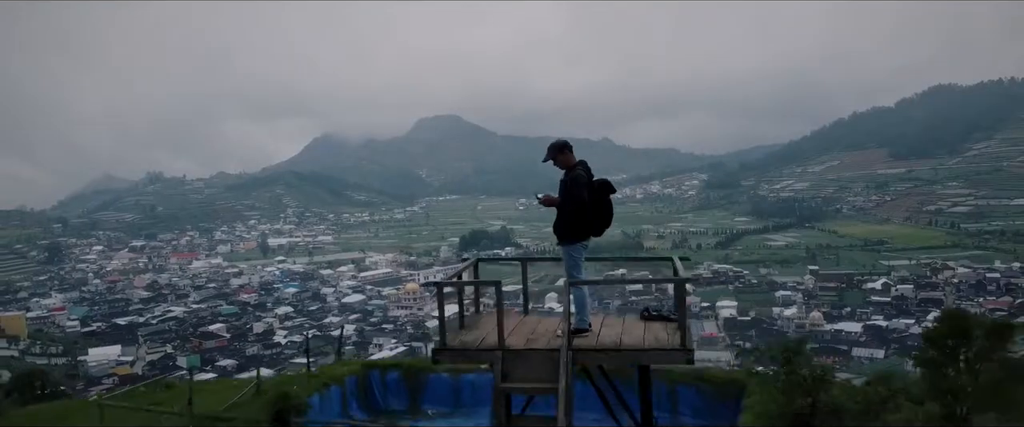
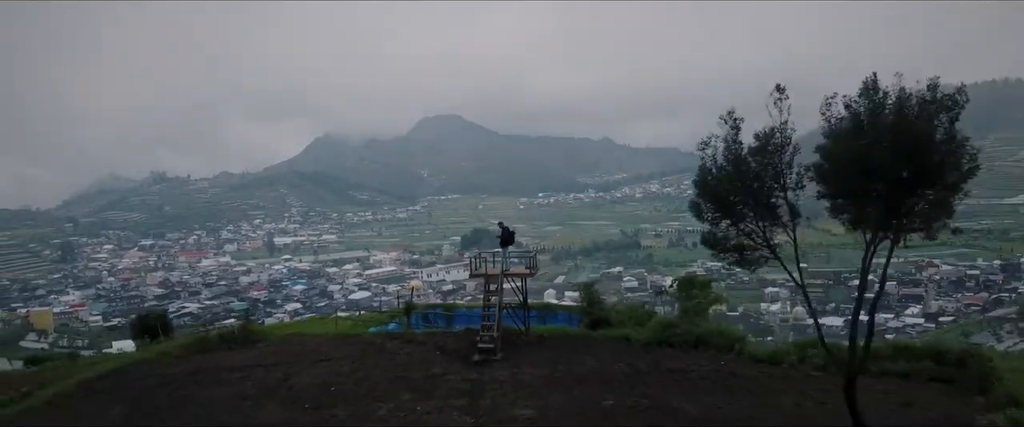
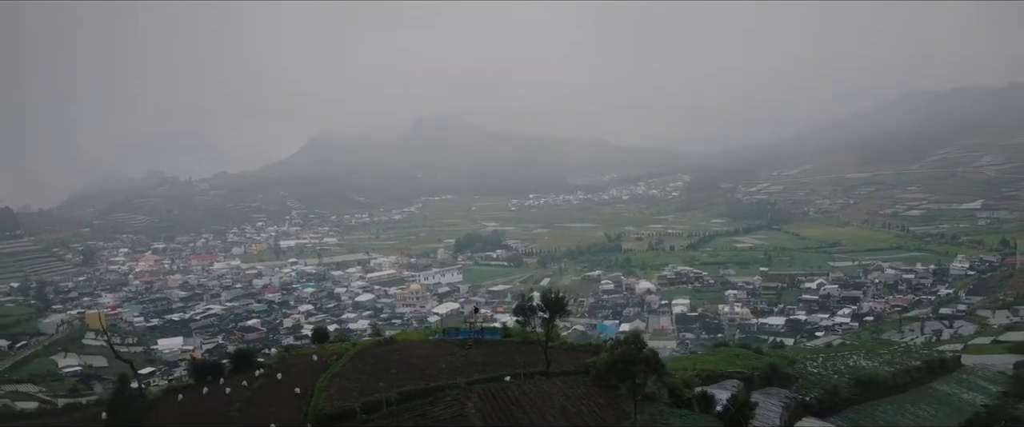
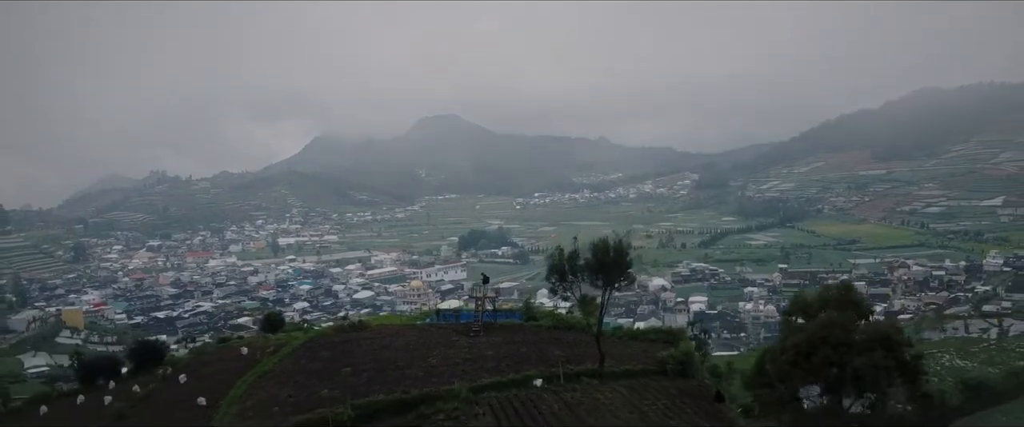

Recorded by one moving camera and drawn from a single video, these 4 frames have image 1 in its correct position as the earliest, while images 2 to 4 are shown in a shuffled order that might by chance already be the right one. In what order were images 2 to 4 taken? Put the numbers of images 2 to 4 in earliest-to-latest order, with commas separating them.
2, 4, 3
